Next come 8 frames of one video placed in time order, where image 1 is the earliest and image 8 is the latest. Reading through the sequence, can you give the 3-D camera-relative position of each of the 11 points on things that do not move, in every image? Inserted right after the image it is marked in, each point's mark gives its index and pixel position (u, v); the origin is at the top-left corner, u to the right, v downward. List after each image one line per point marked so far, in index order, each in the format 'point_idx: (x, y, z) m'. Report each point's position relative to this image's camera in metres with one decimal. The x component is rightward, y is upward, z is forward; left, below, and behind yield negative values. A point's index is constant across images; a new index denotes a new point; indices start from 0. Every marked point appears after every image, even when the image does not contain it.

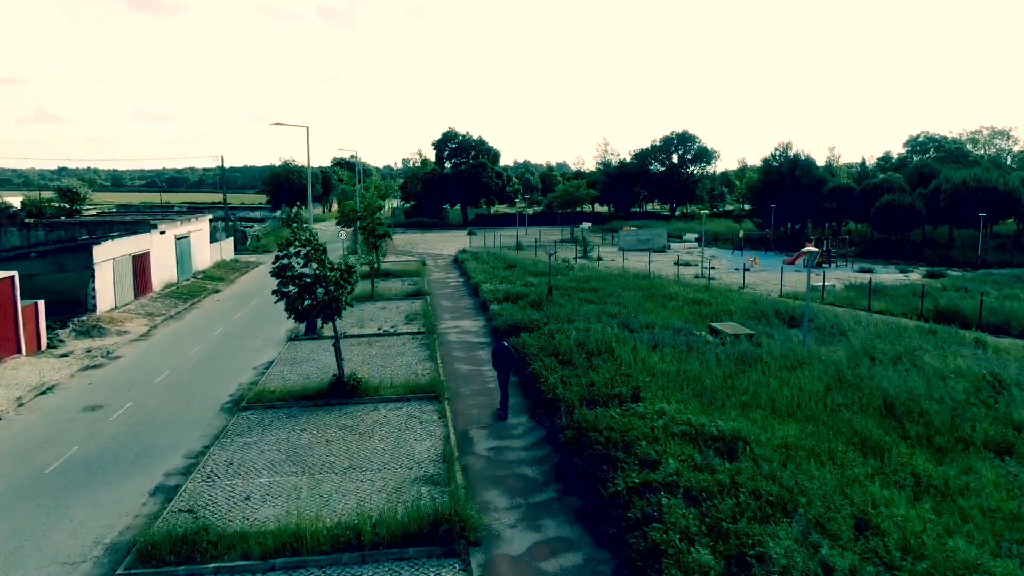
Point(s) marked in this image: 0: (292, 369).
0: (-4.9, -1.9, +17.7) m
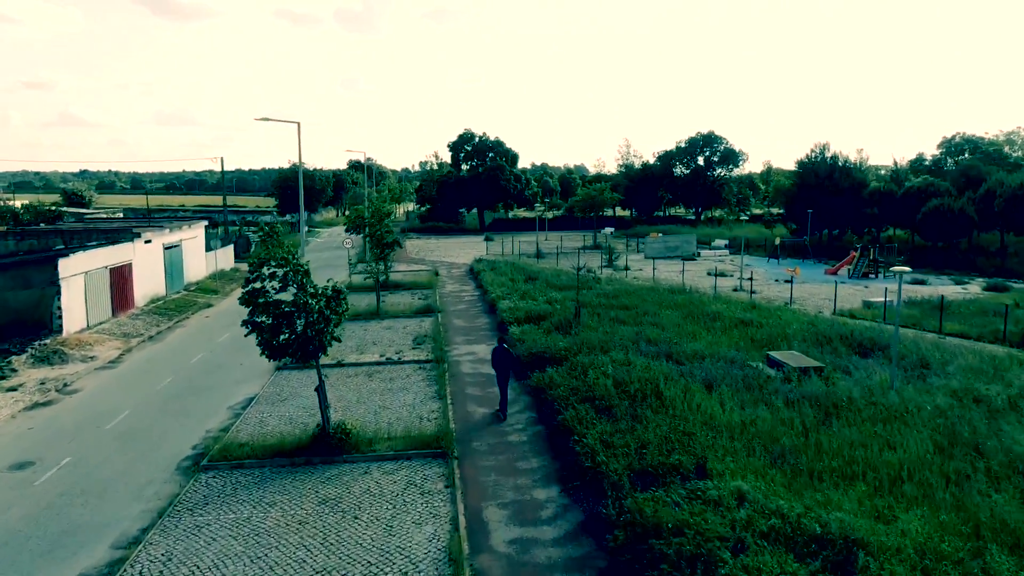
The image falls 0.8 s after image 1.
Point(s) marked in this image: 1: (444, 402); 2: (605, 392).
0: (-4.5, -2.3, +14.8) m
1: (-1.3, -2.2, +15.0) m
2: (+1.6, -1.8, +13.4) m
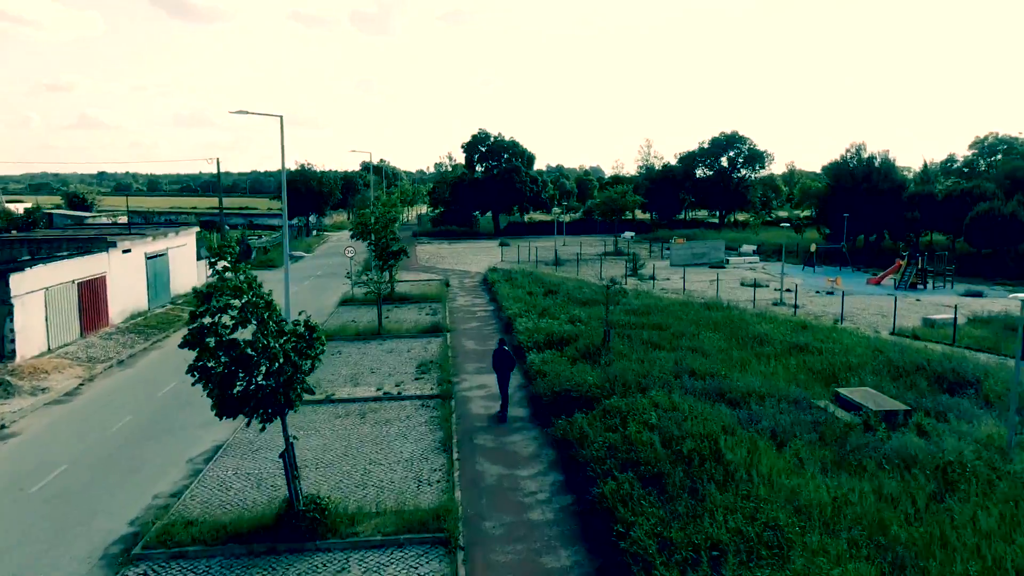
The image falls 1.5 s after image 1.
0: (-4.2, -2.8, +12.1) m
1: (-1.0, -2.6, +12.2) m
2: (+1.9, -2.2, +10.6) m
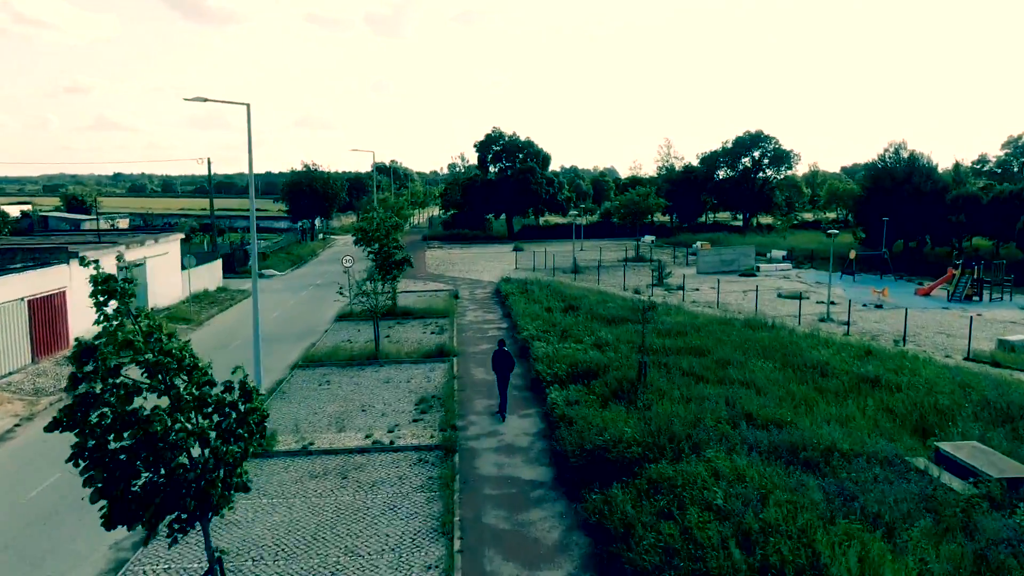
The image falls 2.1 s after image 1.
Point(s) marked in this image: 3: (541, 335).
0: (-3.9, -3.2, +9.2) m
1: (-0.7, -3.0, +9.3) m
2: (+2.1, -2.6, +7.6) m
3: (+0.7, -1.2, +19.9) m
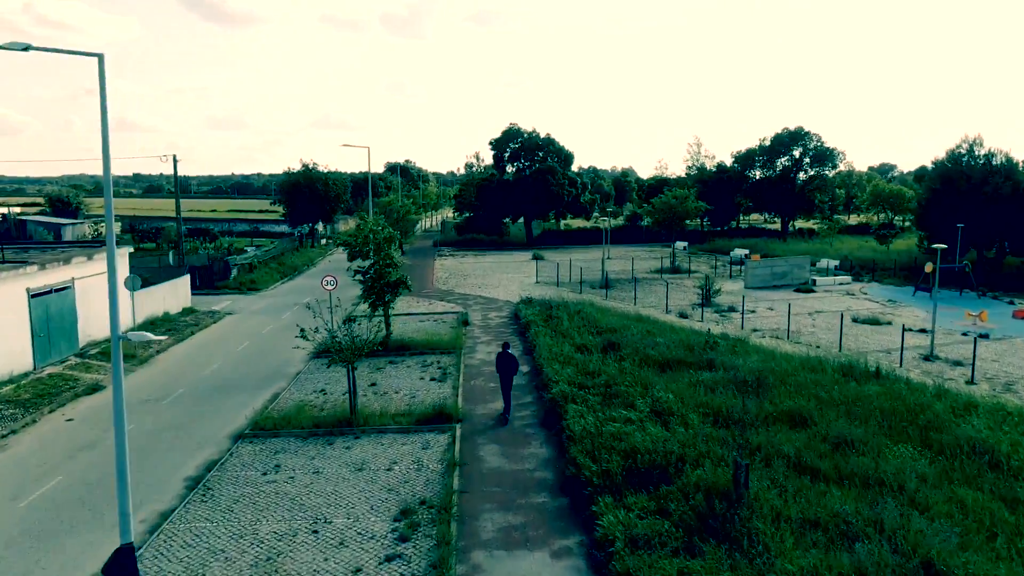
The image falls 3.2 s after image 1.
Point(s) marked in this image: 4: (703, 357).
0: (-3.7, -3.9, +4.0) m
1: (-0.5, -3.8, +4.1) m
2: (+2.3, -3.4, +2.3) m
3: (+1.2, -1.9, +14.7) m
4: (+4.4, -1.5, +18.1) m
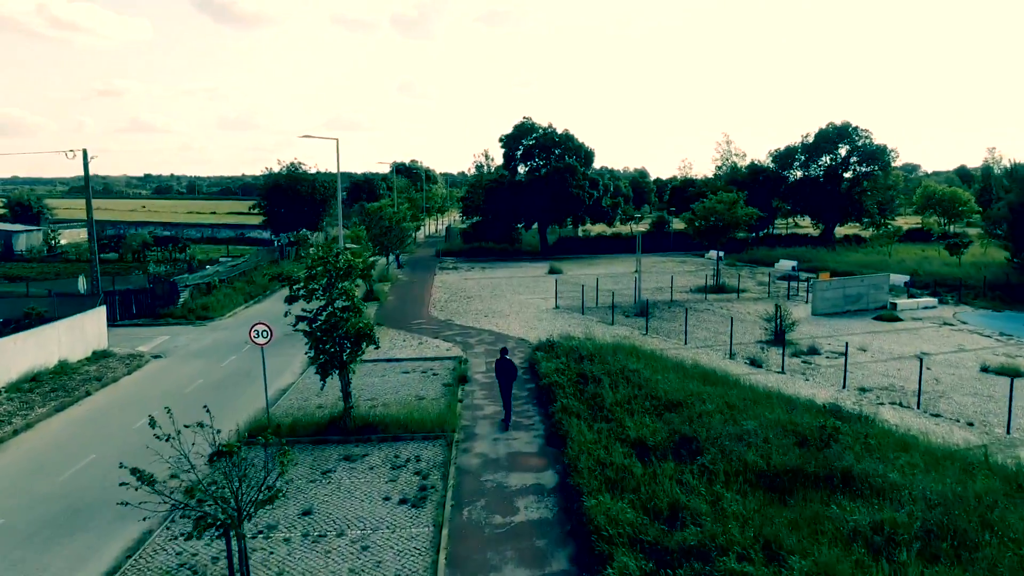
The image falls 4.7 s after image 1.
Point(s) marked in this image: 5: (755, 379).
0: (-3.7, -4.9, -2.6) m
1: (-0.5, -4.7, -2.6) m
2: (+2.3, -4.3, -4.3) m
3: (+1.4, -2.9, +8.0) m
4: (+4.6, -2.5, +11.4) m
5: (+5.5, -1.9, +17.8) m
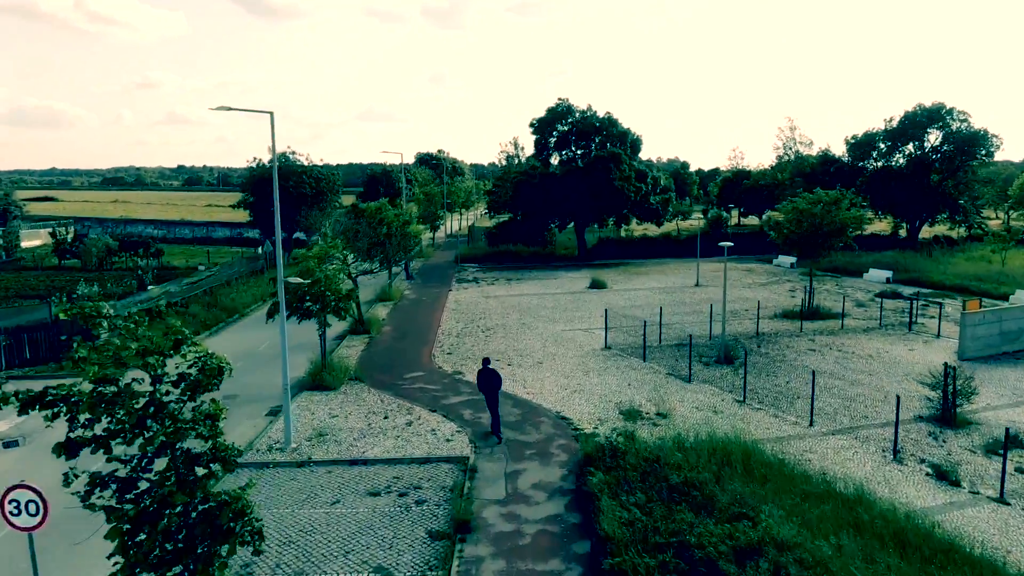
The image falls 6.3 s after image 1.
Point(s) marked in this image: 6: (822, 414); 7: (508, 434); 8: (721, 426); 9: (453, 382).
0: (-4.0, -6.1, -10.0) m
1: (-0.8, -6.0, -10.1) m
2: (+1.9, -5.6, -12.0) m
3: (+1.5, -4.0, +0.4) m
4: (+4.9, -3.6, +3.7) m
5: (+6.0, -3.0, +10.0) m
6: (+6.0, -2.3, +15.5) m
7: (-0.2, -2.5, +14.0) m
8: (+3.7, -2.4, +14.3) m
9: (-1.2, -2.1, +17.6) m
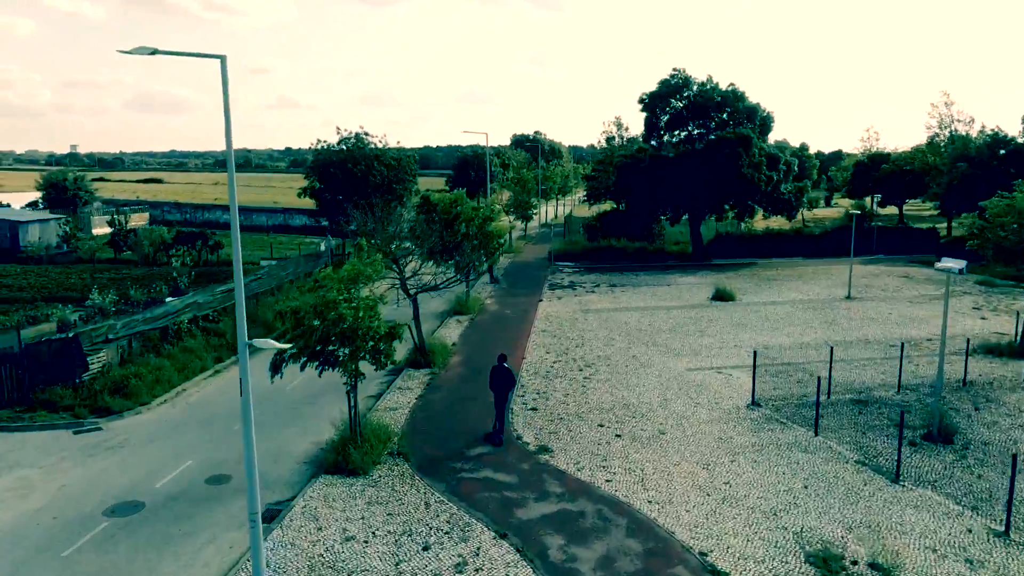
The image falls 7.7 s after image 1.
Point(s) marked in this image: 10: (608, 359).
0: (-5.7, -7.3, -15.0) m
1: (-2.5, -7.2, -15.5) m
2: (-0.1, -6.9, -17.7) m
3: (+1.0, -5.1, -5.4) m
4: (+4.8, -4.7, -2.6) m
5: (+6.7, -3.9, +3.6) m
6: (+7.3, -3.2, +9.0) m
7: (+1.1, -3.2, +8.3) m
8: (+5.0, -3.2, +8.1) m
9: (+0.5, -2.7, +11.9) m
10: (+2.2, -1.7, +18.3) m
